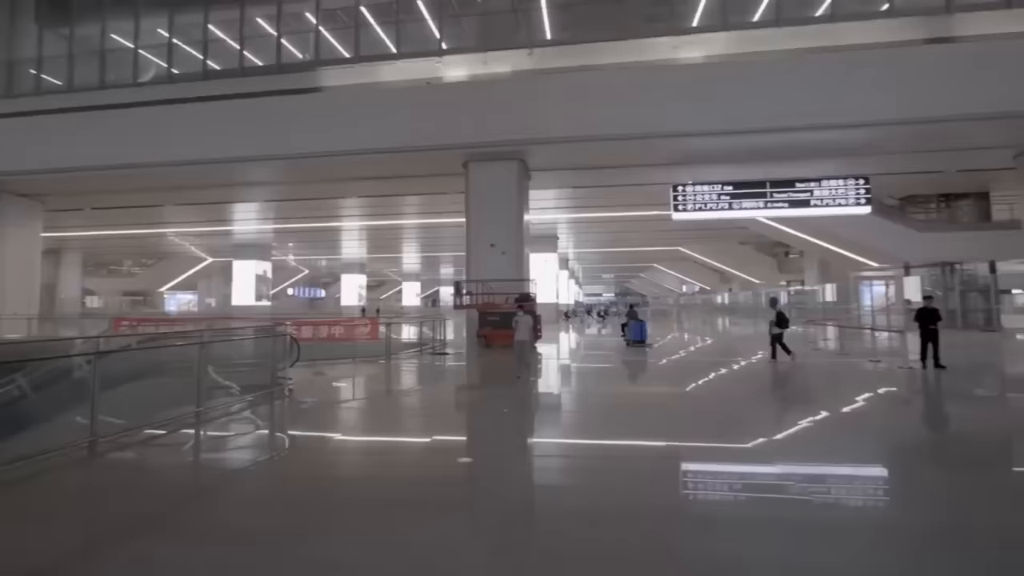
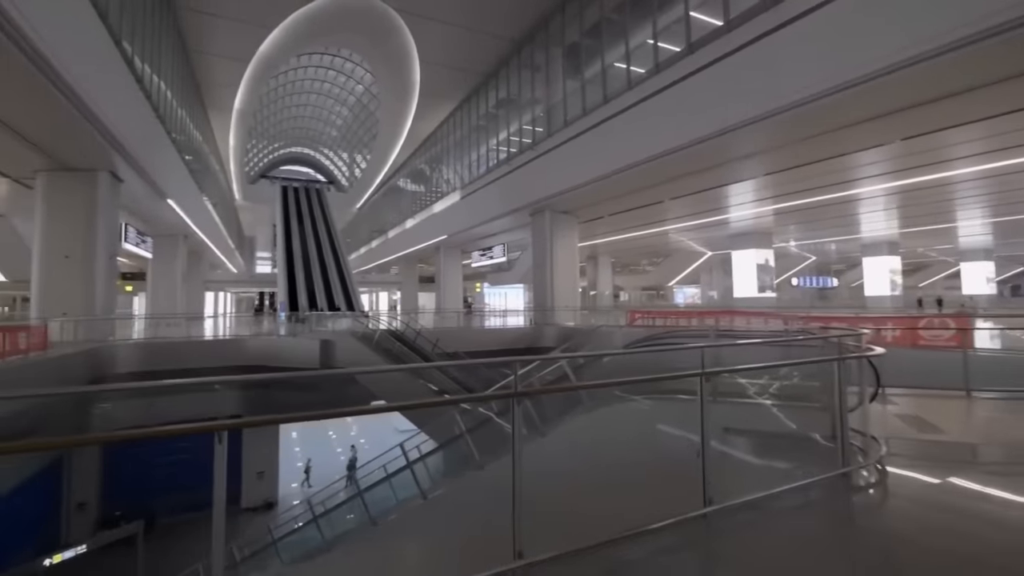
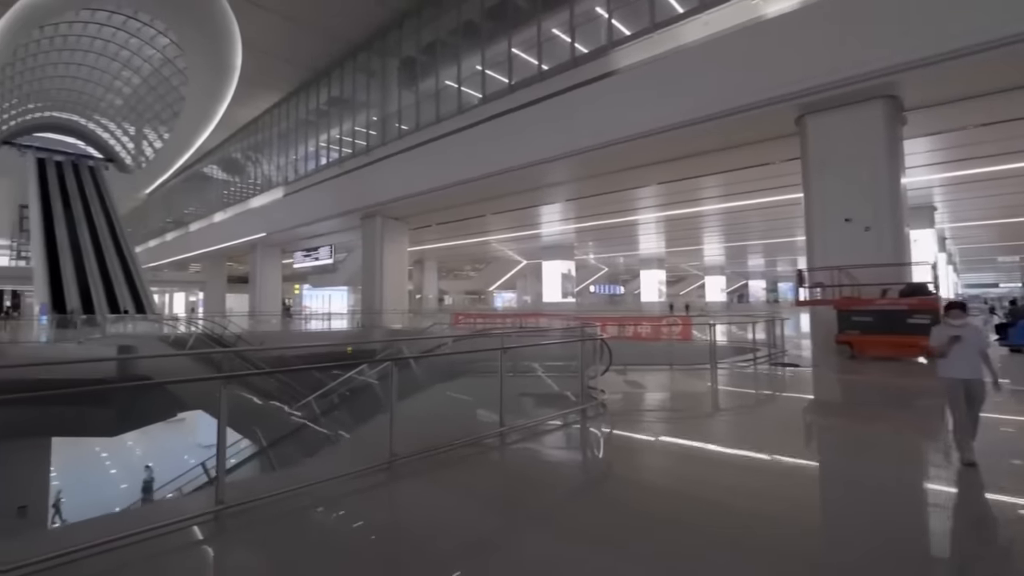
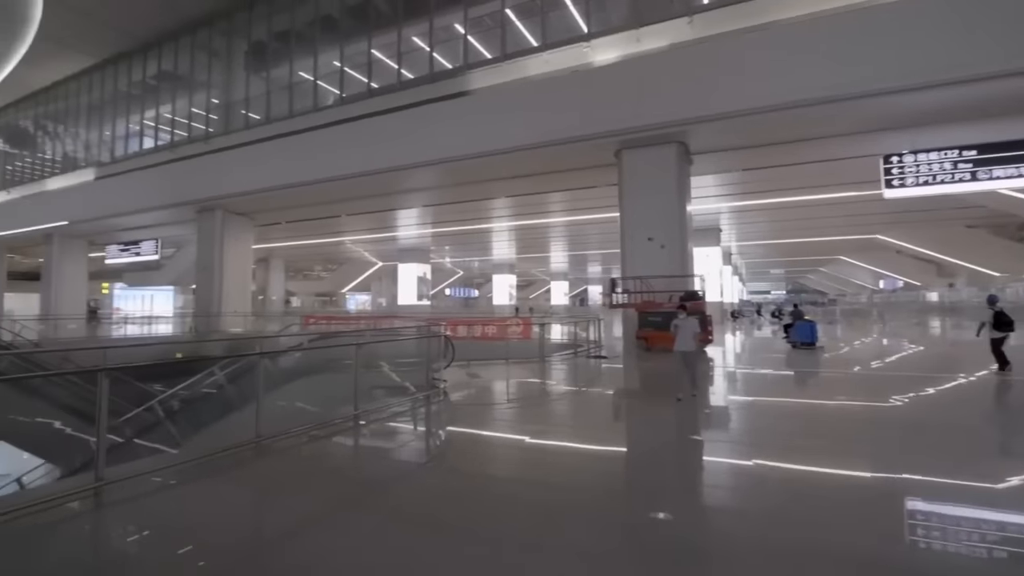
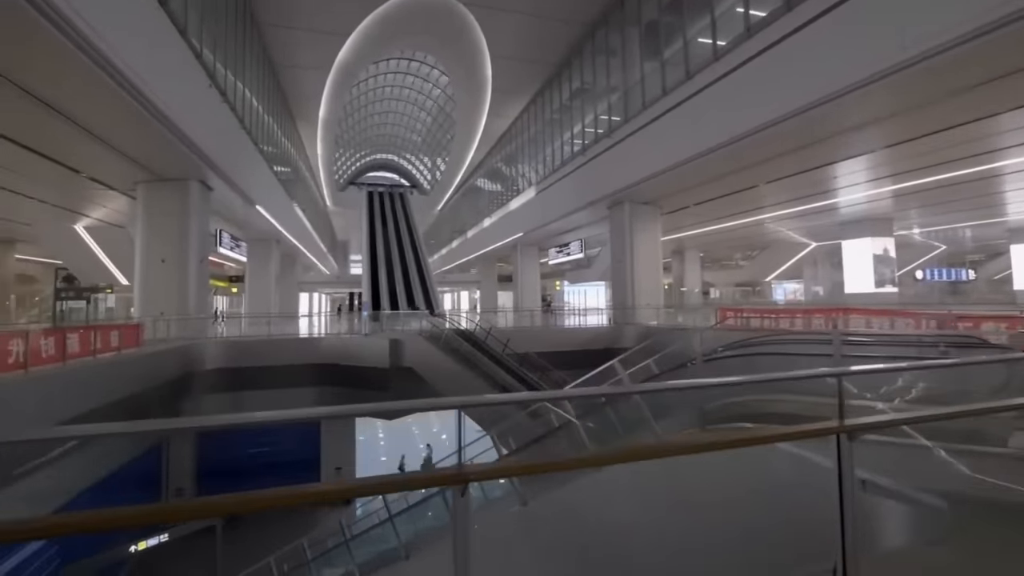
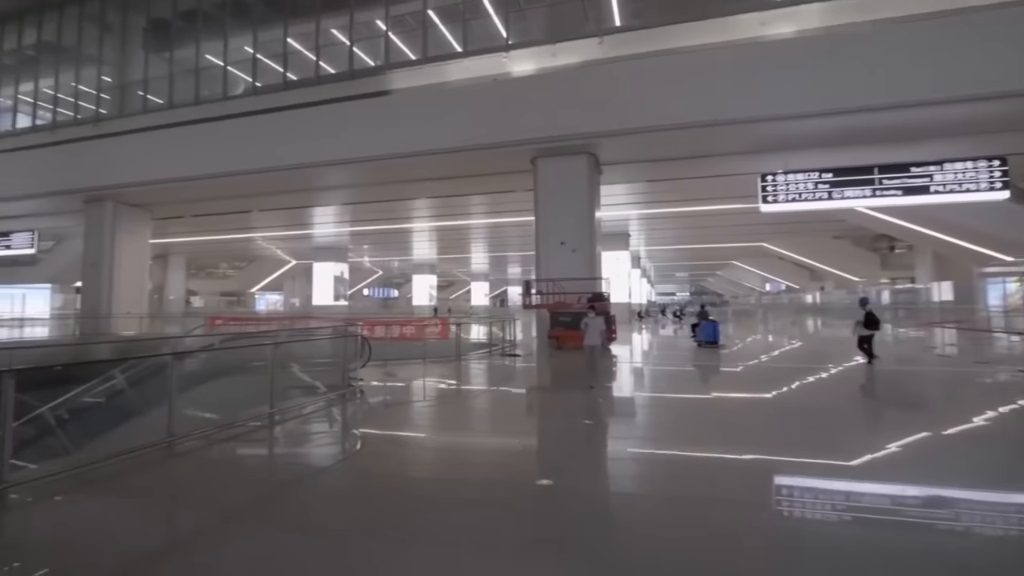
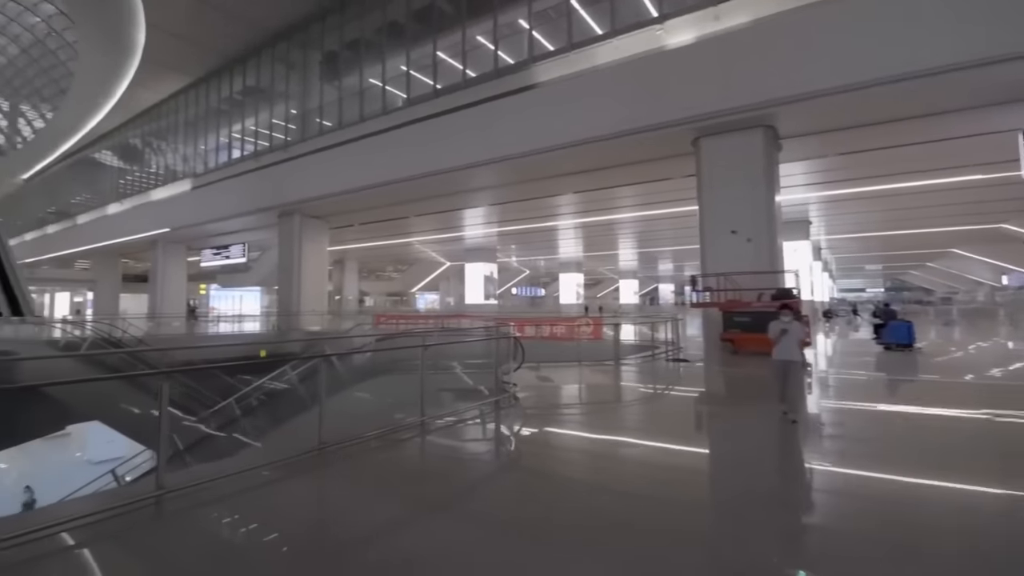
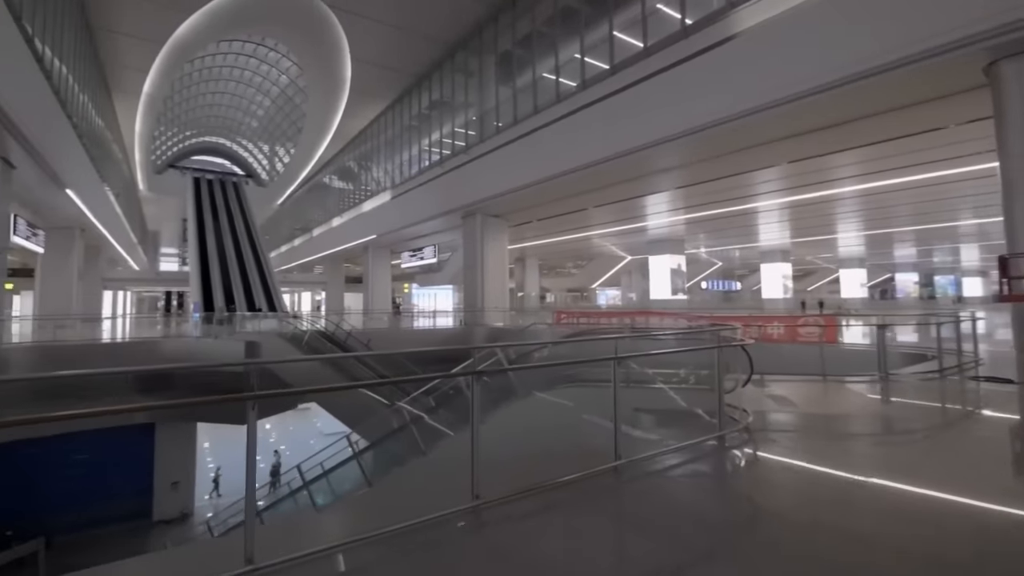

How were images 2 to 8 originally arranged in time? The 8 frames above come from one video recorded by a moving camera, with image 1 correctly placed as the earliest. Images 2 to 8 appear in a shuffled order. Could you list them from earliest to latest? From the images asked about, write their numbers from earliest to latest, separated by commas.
6, 4, 7, 3, 8, 2, 5
